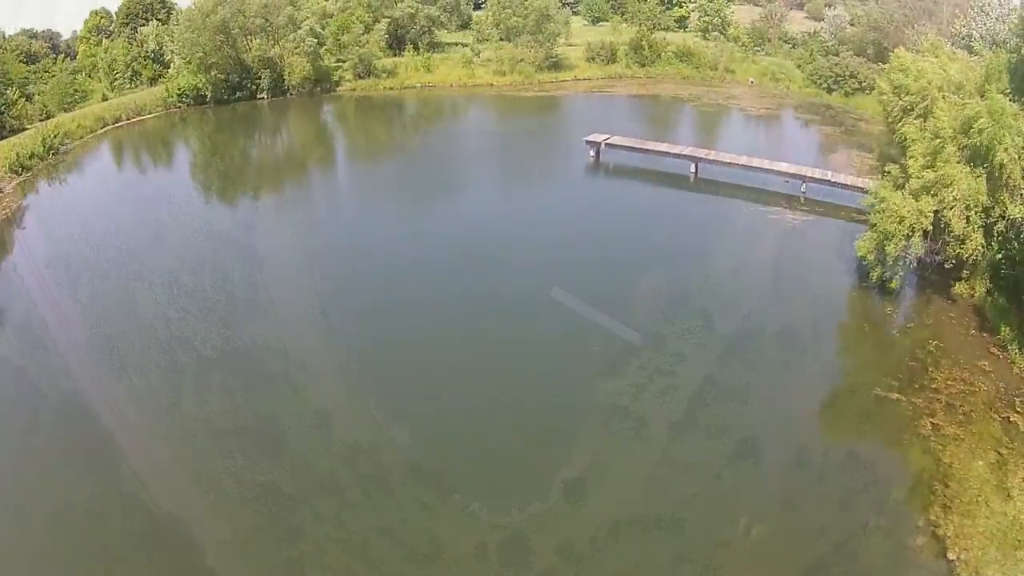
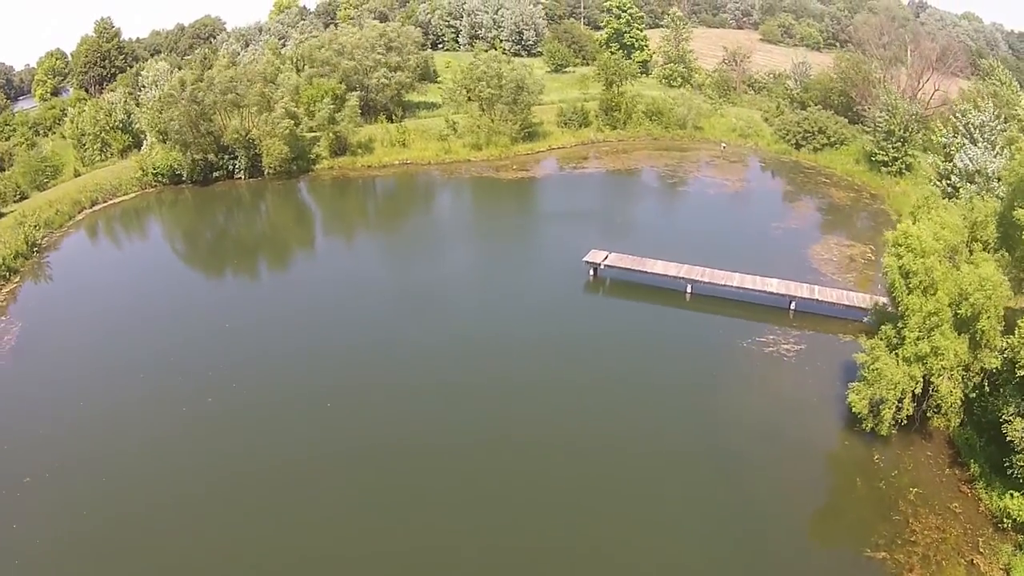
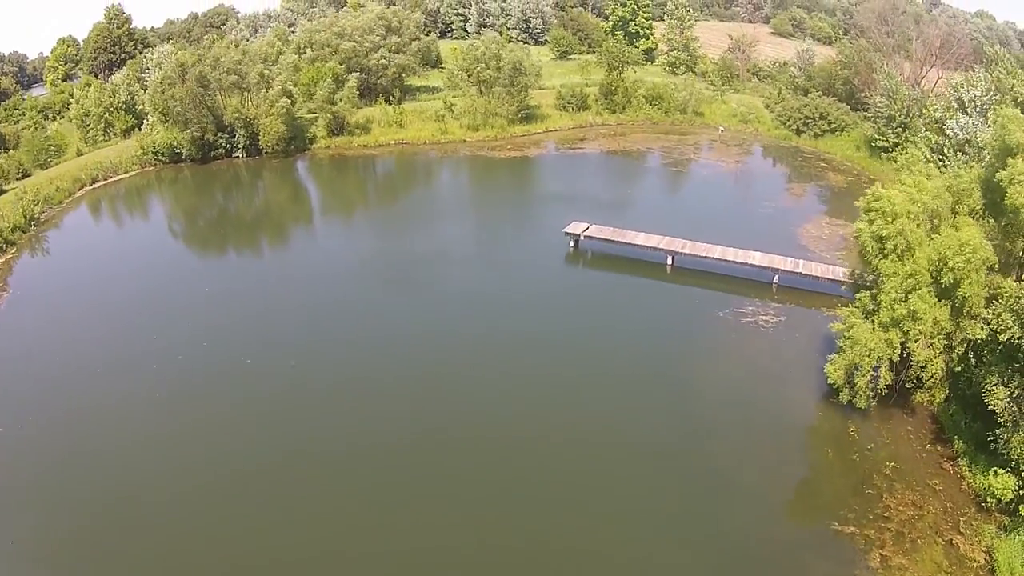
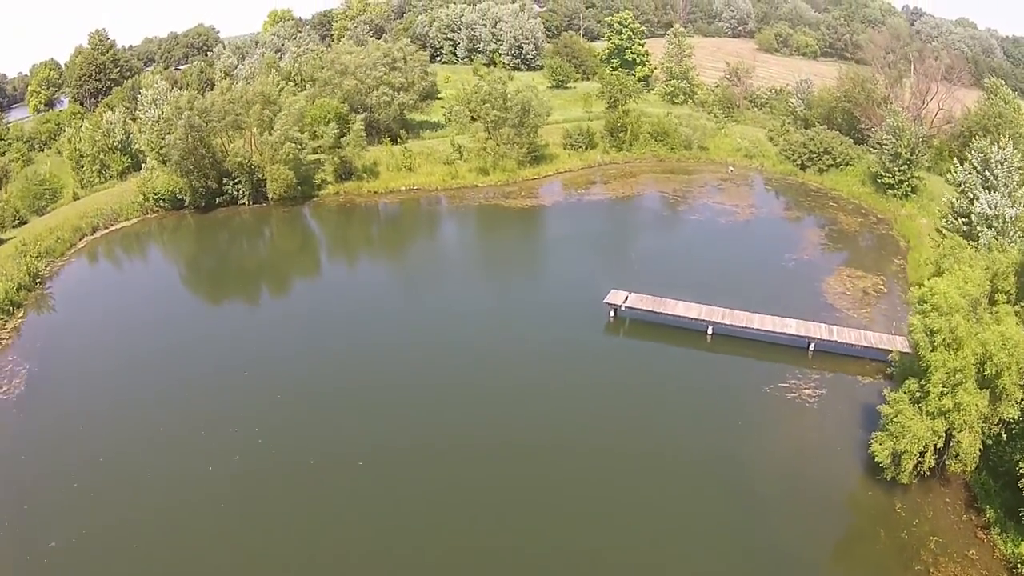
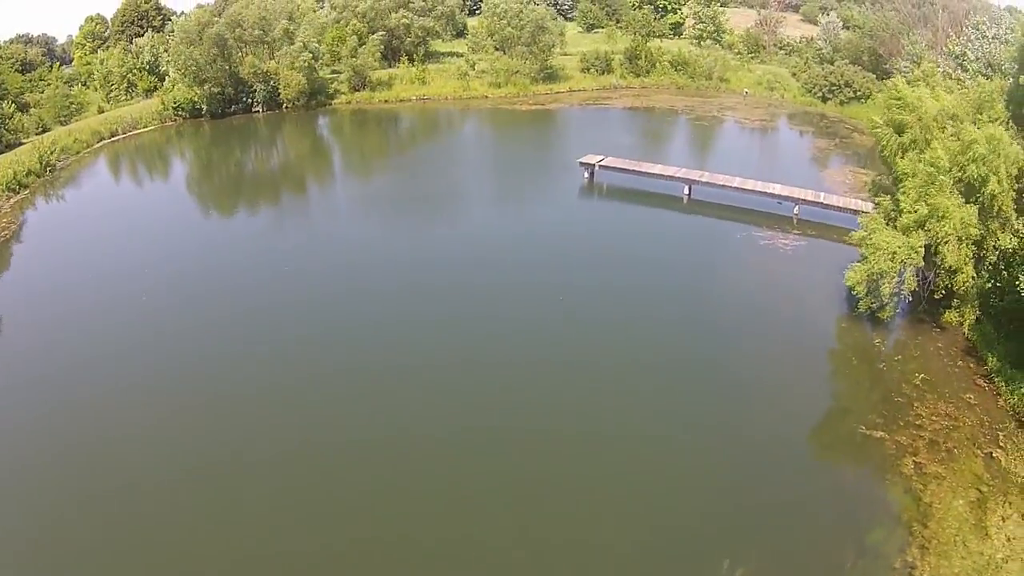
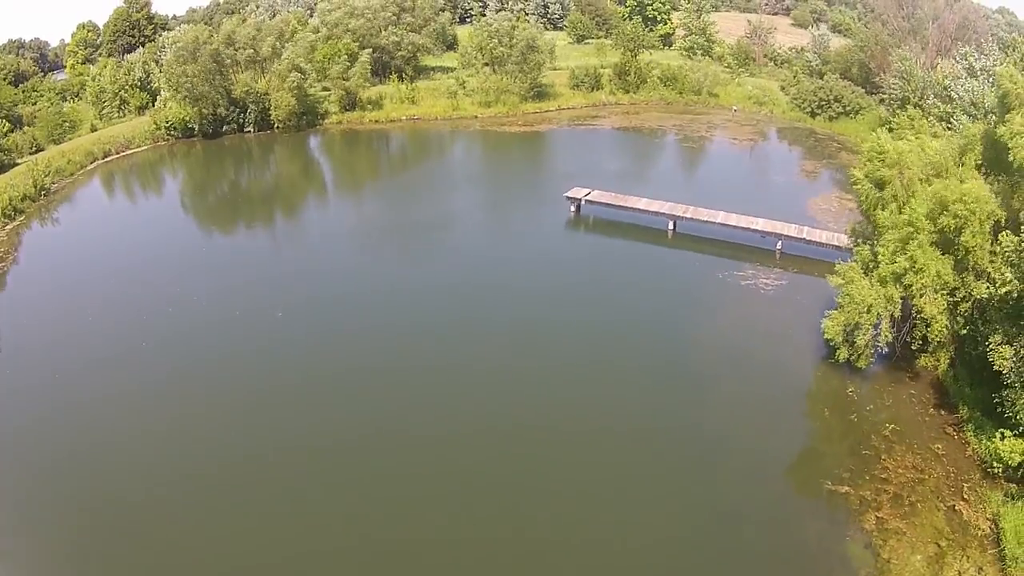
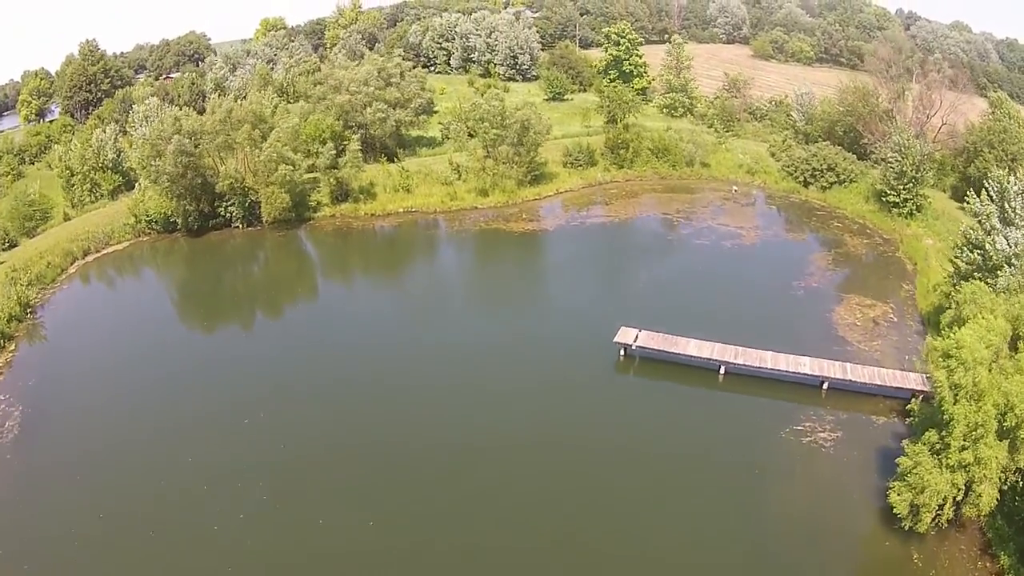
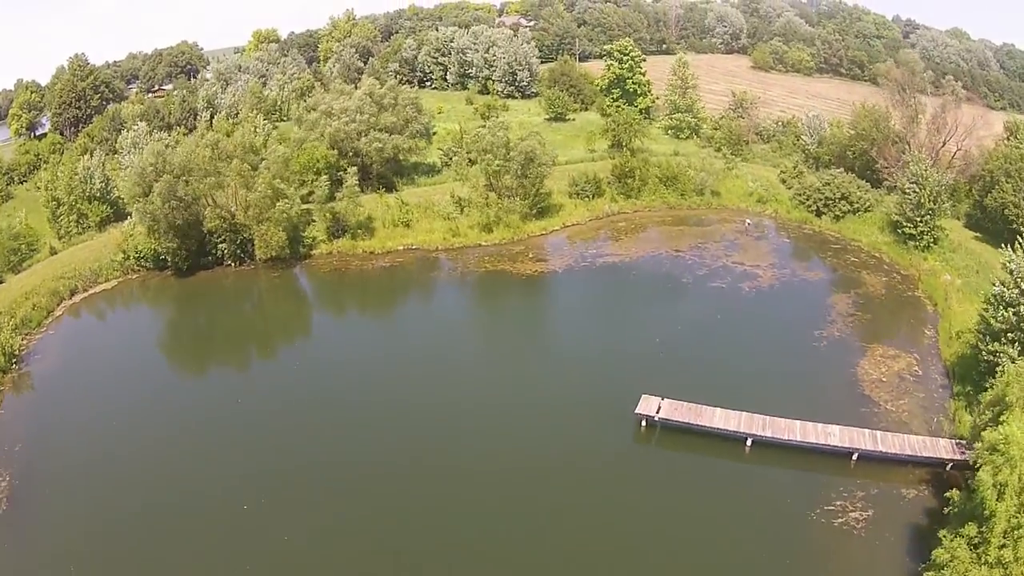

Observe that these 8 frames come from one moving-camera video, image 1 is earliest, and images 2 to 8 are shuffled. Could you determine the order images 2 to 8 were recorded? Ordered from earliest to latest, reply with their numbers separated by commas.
5, 6, 3, 2, 4, 7, 8
